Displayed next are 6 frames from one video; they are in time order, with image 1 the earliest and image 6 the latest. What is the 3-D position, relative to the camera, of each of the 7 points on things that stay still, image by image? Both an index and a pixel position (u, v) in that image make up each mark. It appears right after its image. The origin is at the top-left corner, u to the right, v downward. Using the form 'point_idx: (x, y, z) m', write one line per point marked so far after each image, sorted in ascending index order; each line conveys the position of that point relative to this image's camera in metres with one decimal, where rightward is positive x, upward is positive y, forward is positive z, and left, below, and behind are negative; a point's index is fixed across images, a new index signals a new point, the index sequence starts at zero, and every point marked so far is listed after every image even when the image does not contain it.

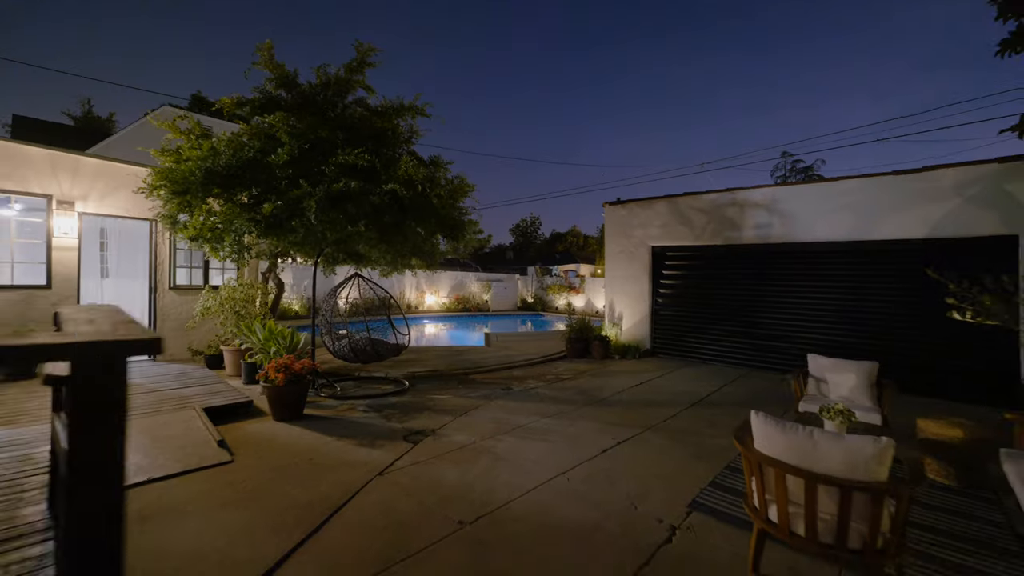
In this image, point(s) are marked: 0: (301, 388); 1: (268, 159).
0: (-2.2, -1.1, +4.2) m
1: (-2.9, +1.5, +4.8) m
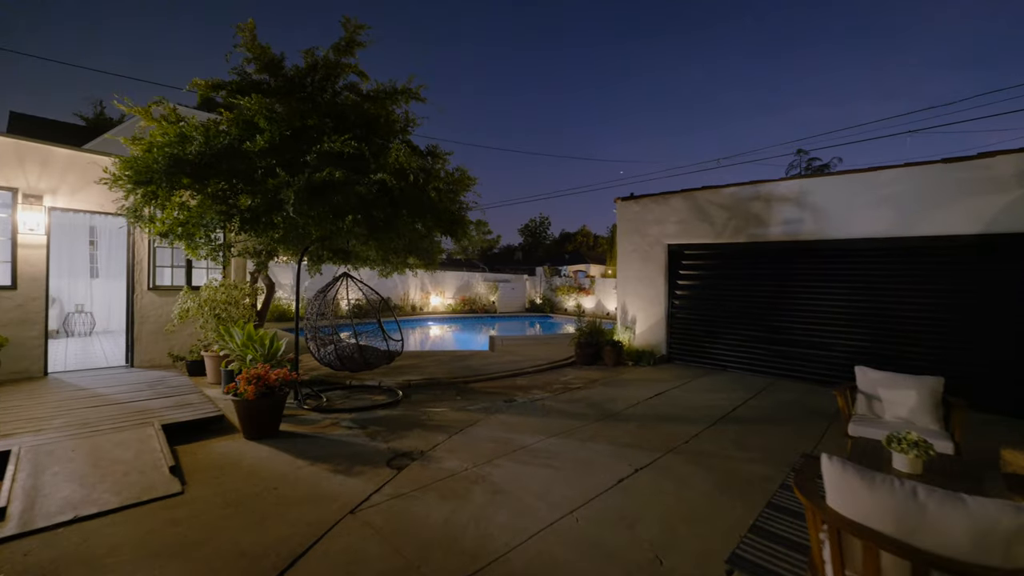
0: (-2.2, -1.1, +3.8) m
1: (-2.9, +1.5, +4.3) m
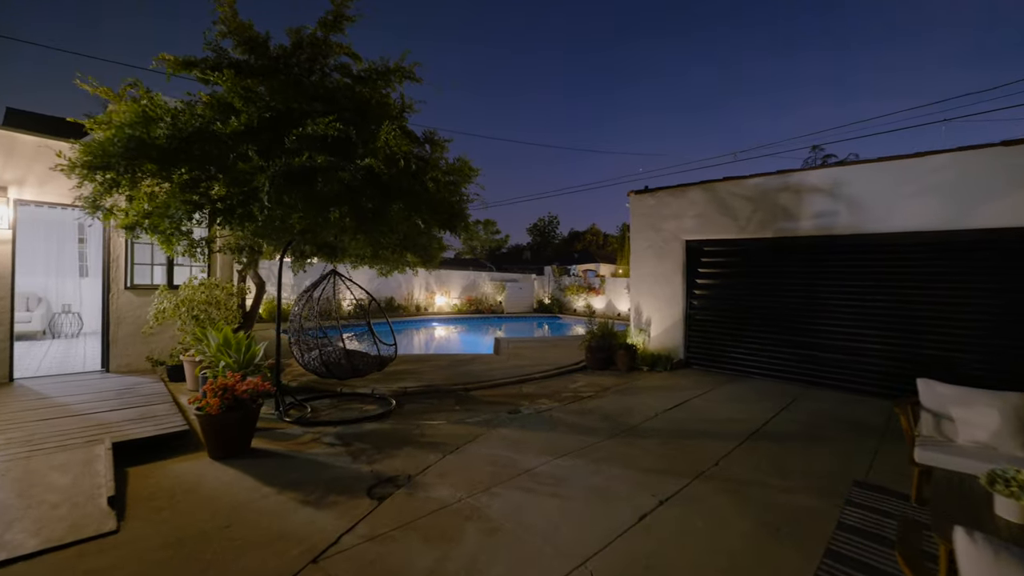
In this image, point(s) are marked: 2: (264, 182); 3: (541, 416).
0: (-2.2, -1.1, +3.3) m
1: (-2.9, +1.5, +3.9) m
2: (-2.3, +1.0, +3.7) m
3: (+0.3, -1.5, +4.6) m
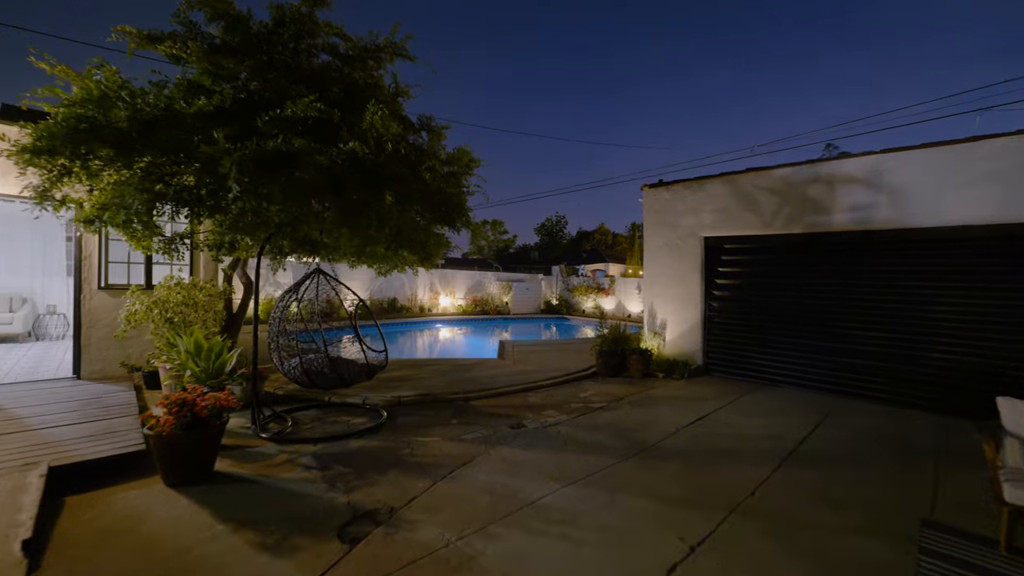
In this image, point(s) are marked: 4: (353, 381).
0: (-2.2, -1.1, +2.9) m
1: (-2.9, +1.5, +3.5) m
2: (-2.3, +1.0, +3.2) m
3: (+0.4, -1.5, +4.1) m
4: (-1.6, -0.9, +4.1) m
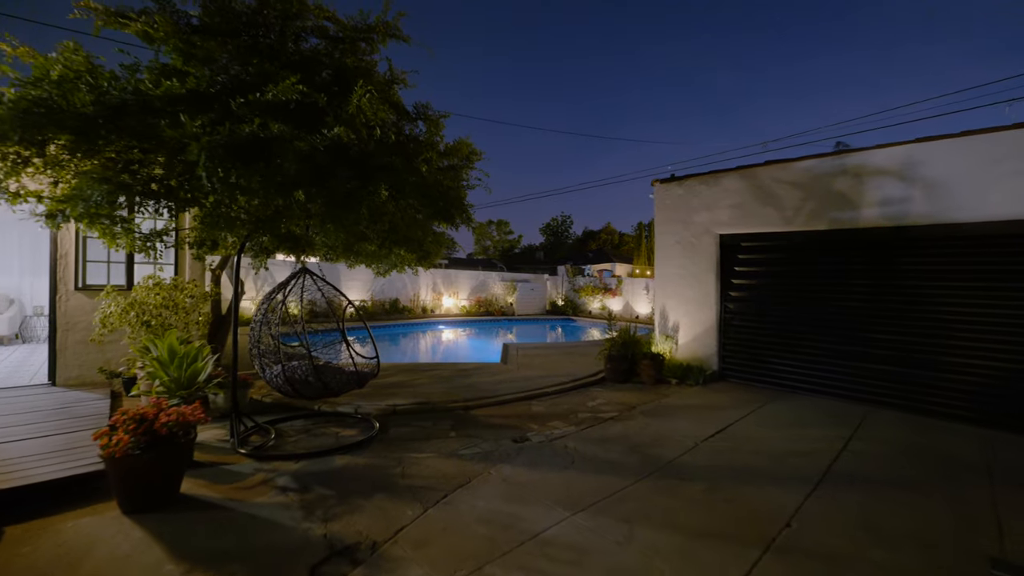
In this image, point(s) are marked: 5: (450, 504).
0: (-2.2, -1.1, +2.6) m
1: (-2.8, +1.5, +3.2) m
2: (-2.2, +1.0, +2.9) m
3: (+0.4, -1.5, +3.8) m
4: (-1.6, -0.9, +3.8) m
5: (-0.4, -1.5, +2.7) m
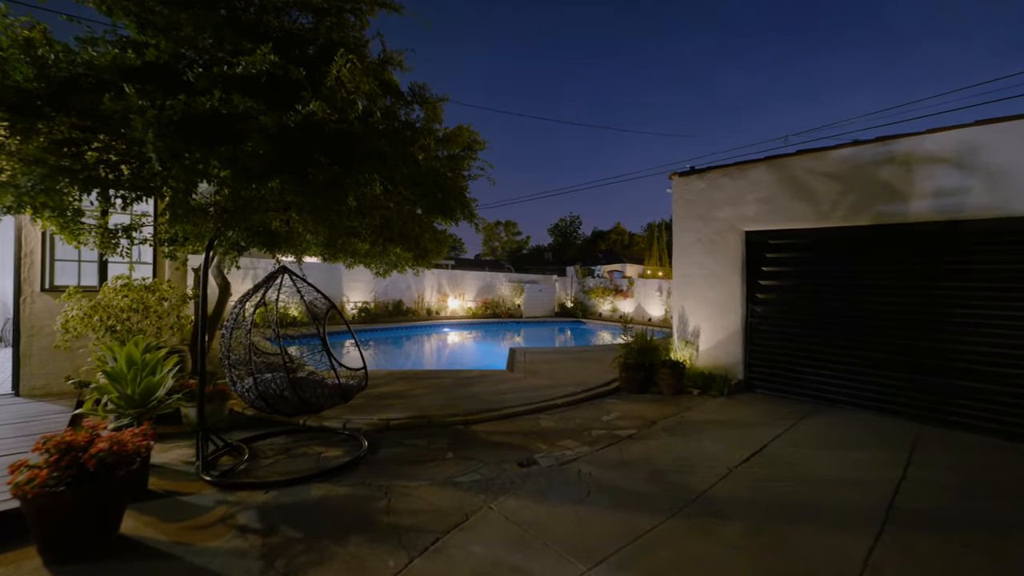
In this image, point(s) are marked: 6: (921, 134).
0: (-2.2, -1.1, +2.1) m
1: (-2.8, +1.5, +2.8) m
2: (-2.2, +0.9, +2.5) m
3: (+0.4, -1.5, +3.3) m
4: (-1.5, -1.0, +3.3) m
5: (-0.4, -1.5, +2.2) m
6: (+4.5, +1.7, +4.4) m
